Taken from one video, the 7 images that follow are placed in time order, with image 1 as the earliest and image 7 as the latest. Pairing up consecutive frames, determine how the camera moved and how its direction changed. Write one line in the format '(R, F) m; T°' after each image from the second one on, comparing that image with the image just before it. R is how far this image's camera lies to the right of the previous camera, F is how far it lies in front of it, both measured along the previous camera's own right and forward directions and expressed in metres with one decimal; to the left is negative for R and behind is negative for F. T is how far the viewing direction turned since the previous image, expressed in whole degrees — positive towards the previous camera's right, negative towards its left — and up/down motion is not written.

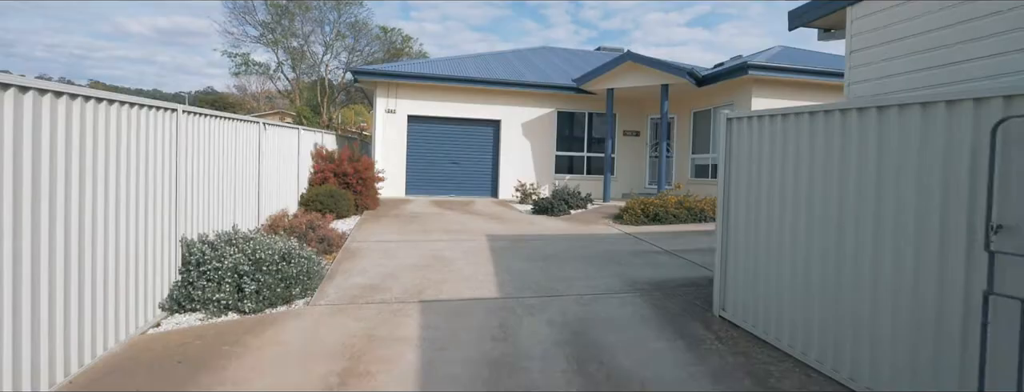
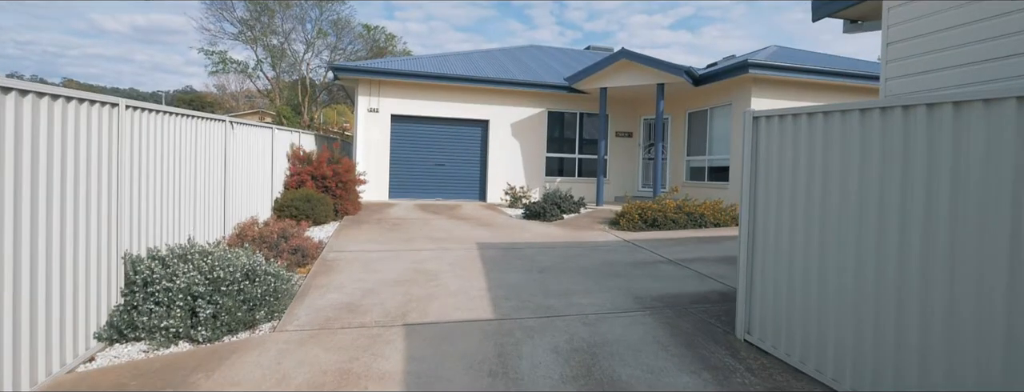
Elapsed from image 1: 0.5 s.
(-0.1, +0.7) m; +2°
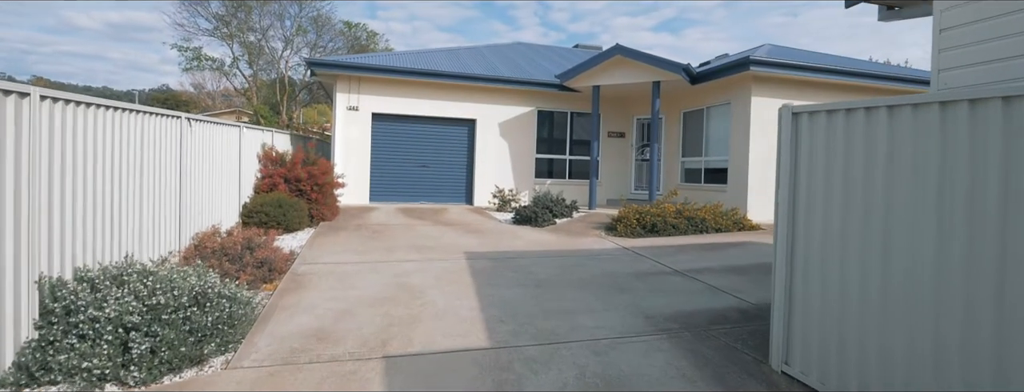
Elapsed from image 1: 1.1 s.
(-0.1, +0.7) m; +2°
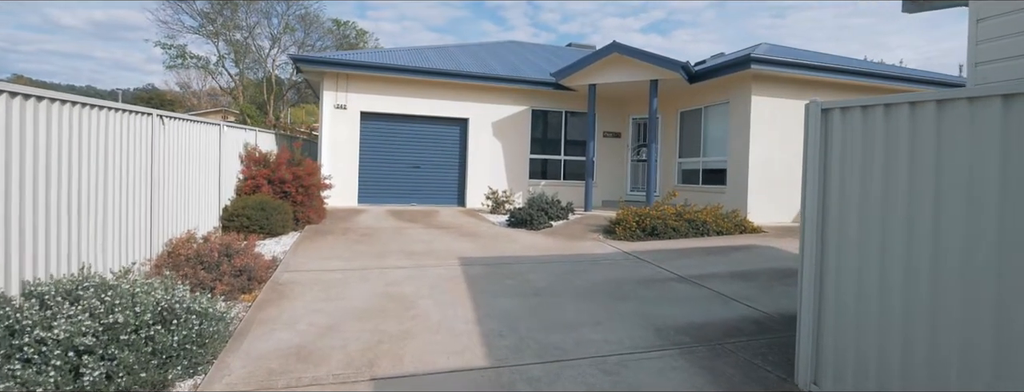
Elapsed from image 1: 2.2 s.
(-0.1, +0.4) m; +1°
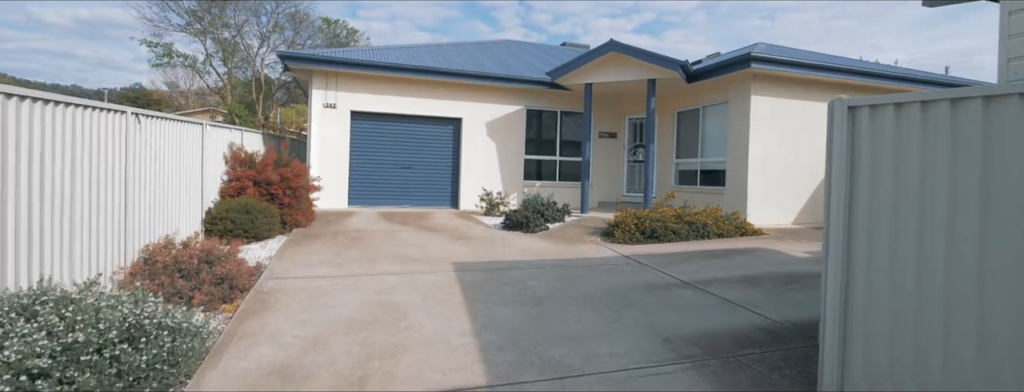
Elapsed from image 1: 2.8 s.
(-0.1, +0.3) m; +1°
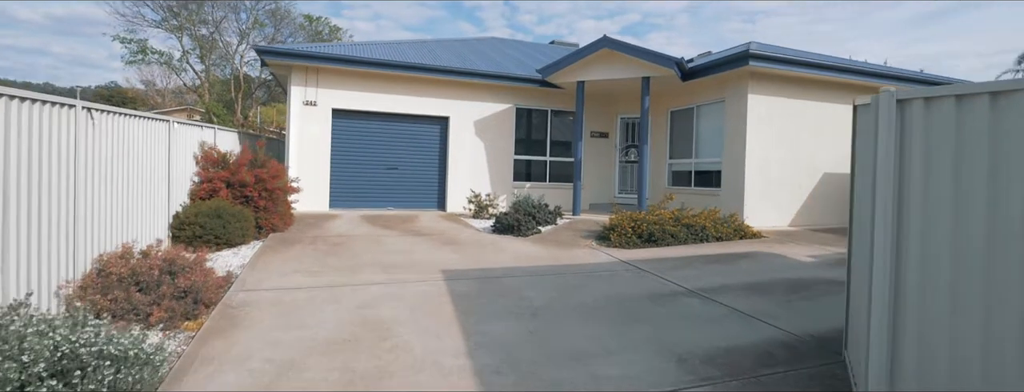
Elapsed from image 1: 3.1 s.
(-0.1, +0.5) m; +2°
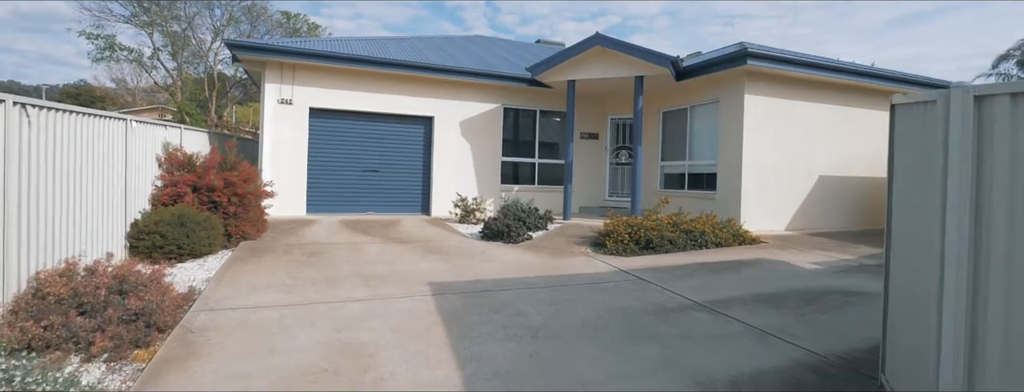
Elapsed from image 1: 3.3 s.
(-0.1, +0.5) m; +2°
